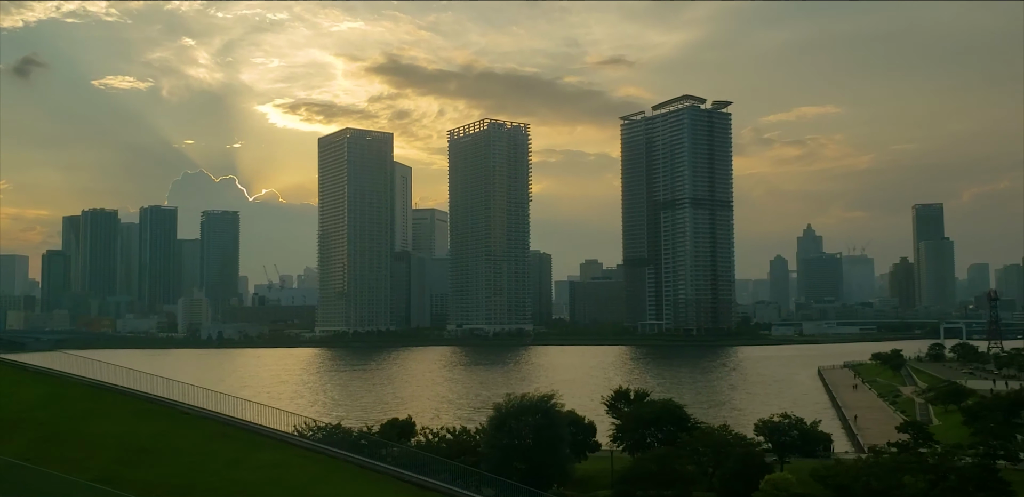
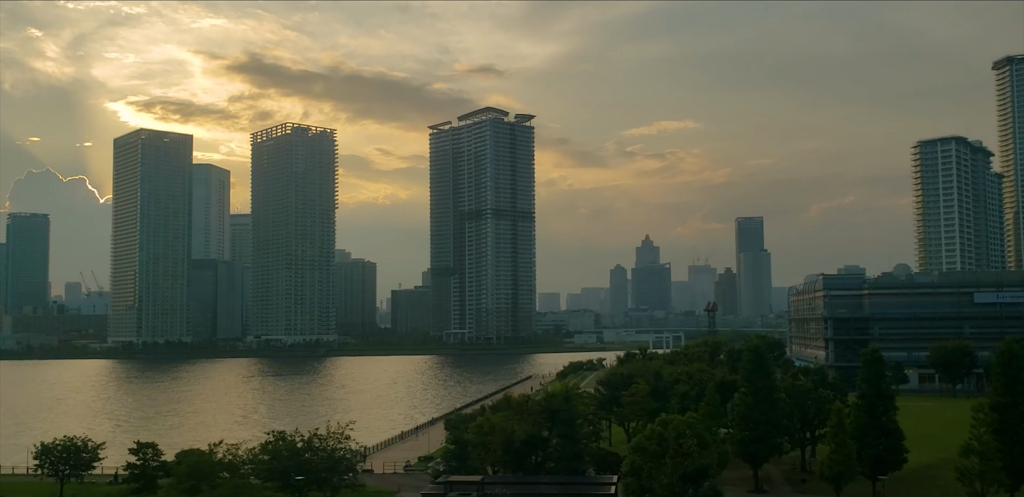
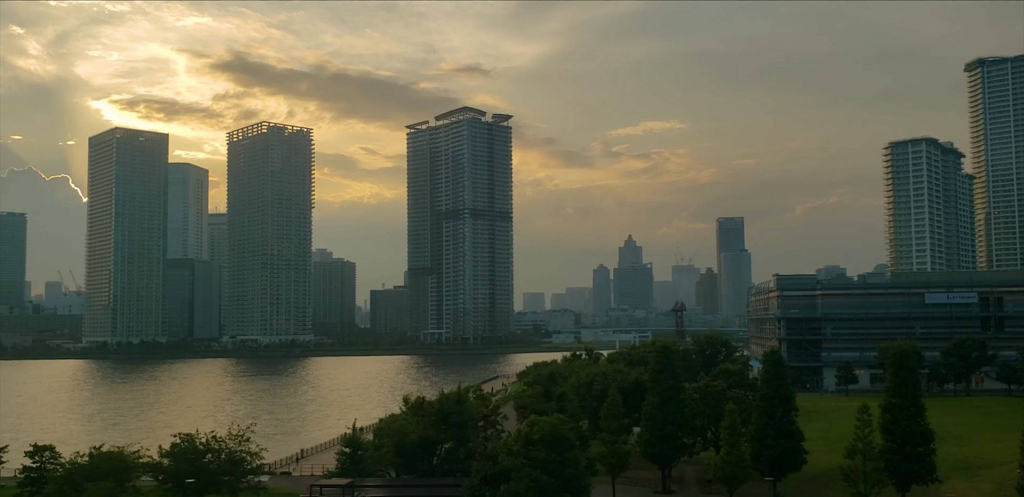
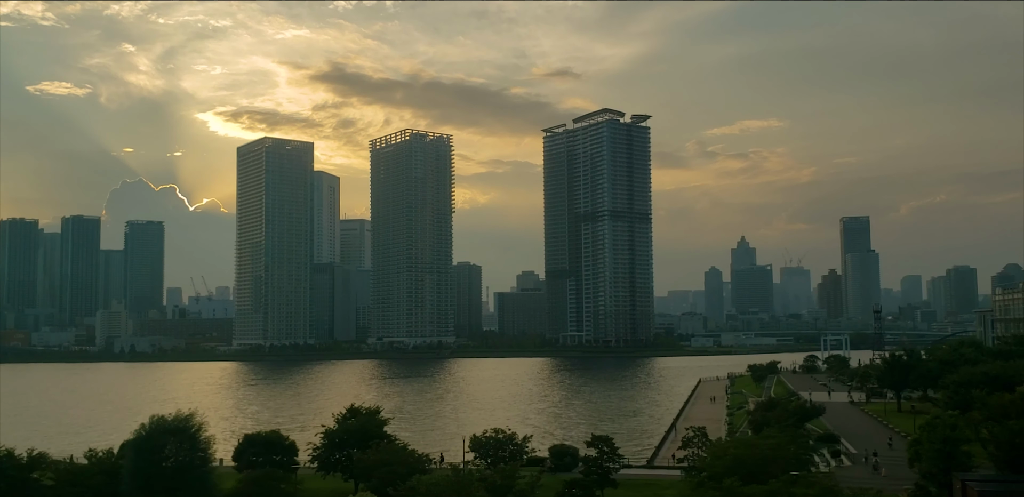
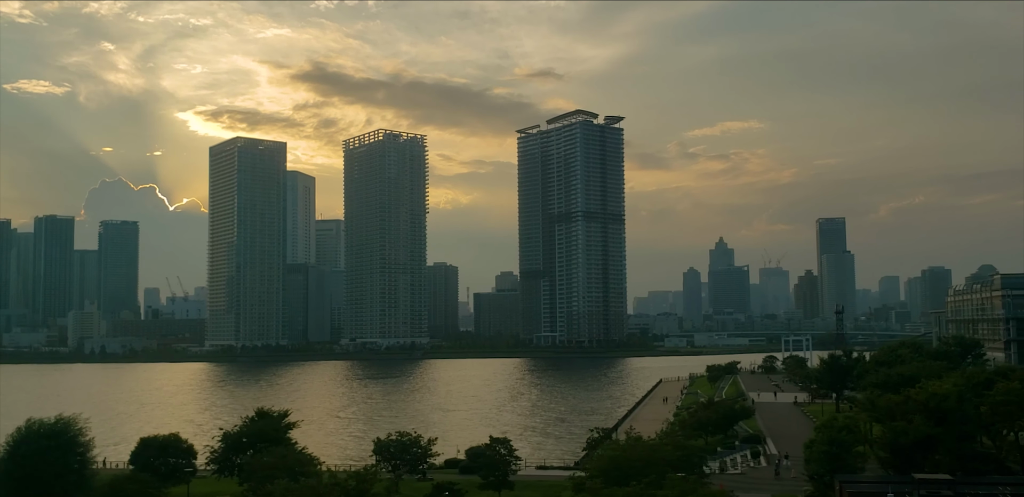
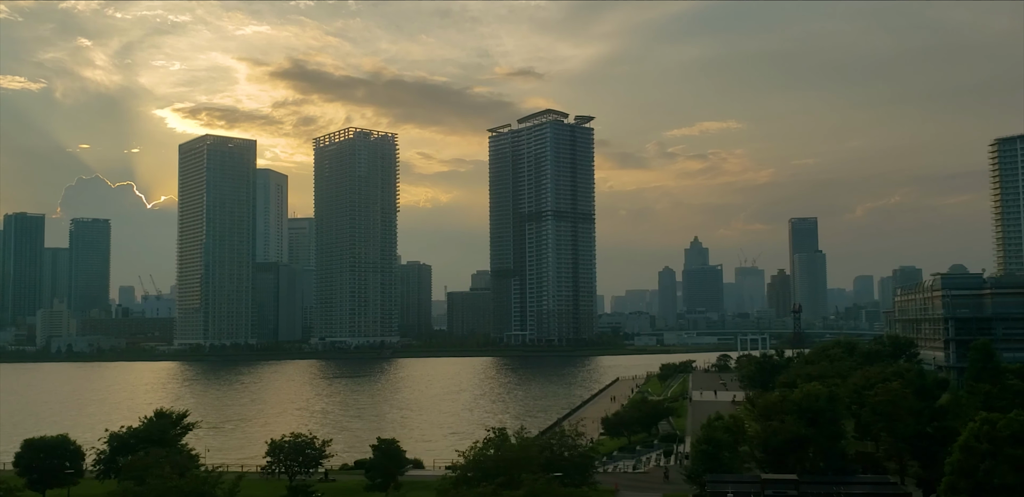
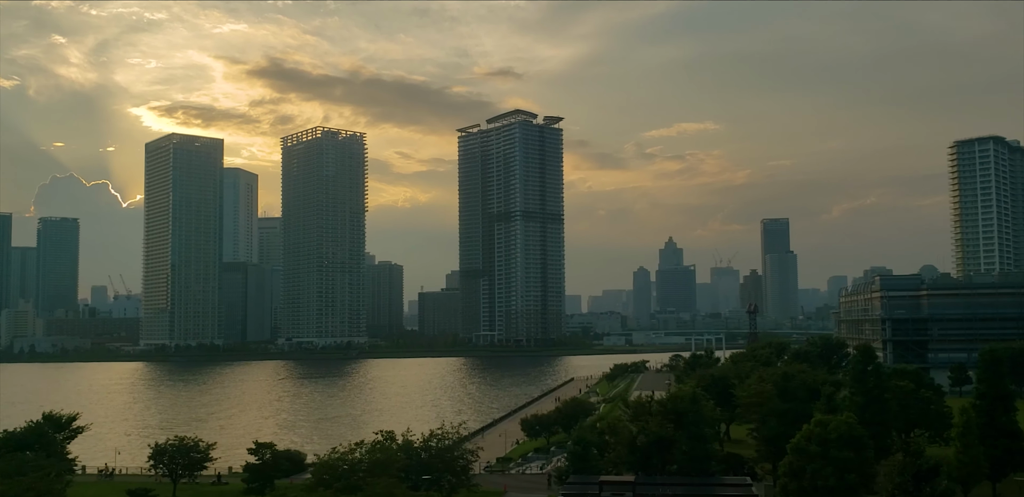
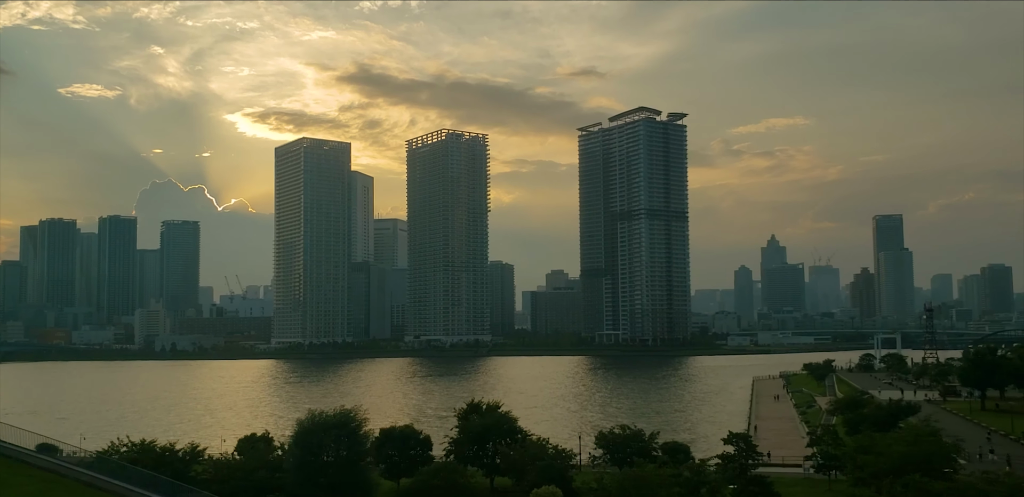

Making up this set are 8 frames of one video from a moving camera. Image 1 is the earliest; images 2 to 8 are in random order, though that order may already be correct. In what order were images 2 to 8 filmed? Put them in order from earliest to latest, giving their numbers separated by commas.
8, 4, 5, 6, 7, 2, 3
